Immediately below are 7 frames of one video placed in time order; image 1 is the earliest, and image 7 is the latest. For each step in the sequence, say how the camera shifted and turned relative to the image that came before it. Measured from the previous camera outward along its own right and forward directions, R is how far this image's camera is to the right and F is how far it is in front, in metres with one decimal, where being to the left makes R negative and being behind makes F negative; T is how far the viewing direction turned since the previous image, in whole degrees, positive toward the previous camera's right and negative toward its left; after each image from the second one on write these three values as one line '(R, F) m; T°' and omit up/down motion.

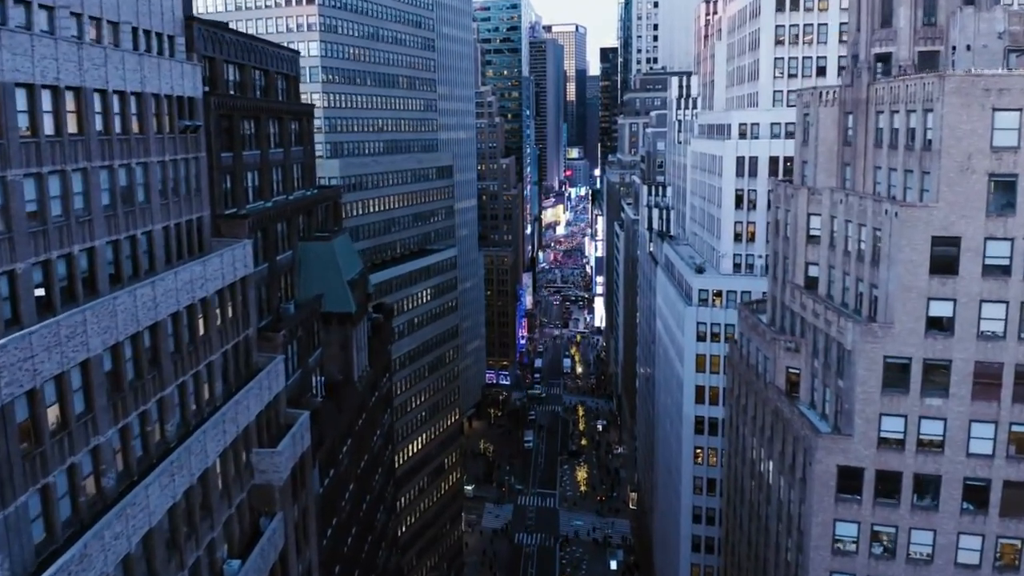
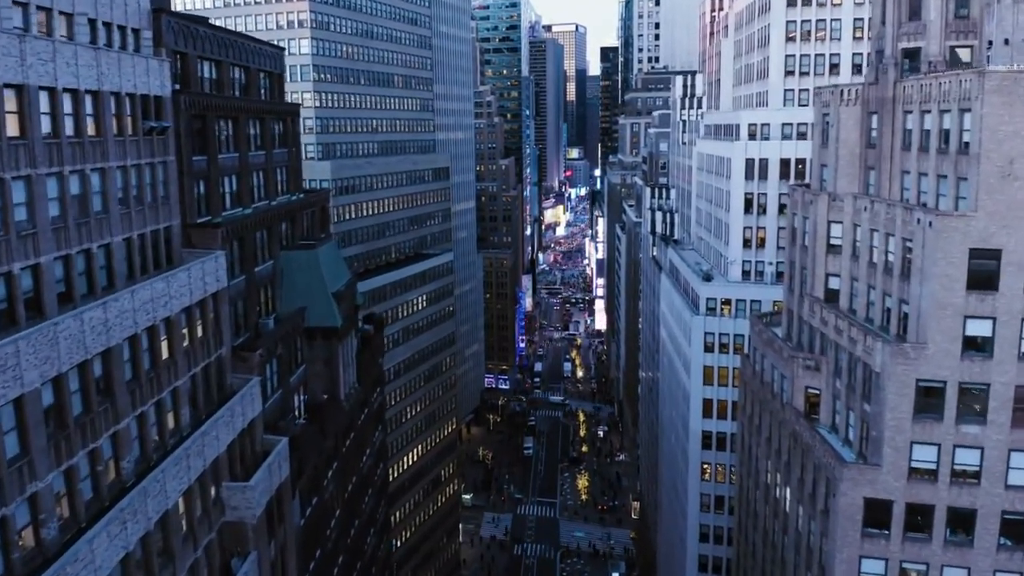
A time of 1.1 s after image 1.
(+0.2, +4.2) m; 0°
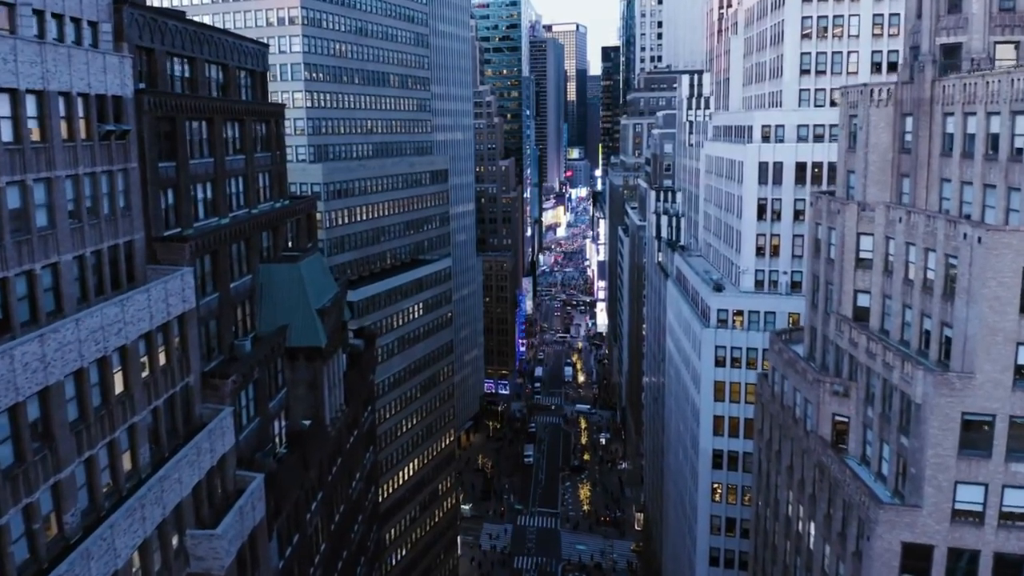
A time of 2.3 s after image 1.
(0.0, +4.6) m; 0°
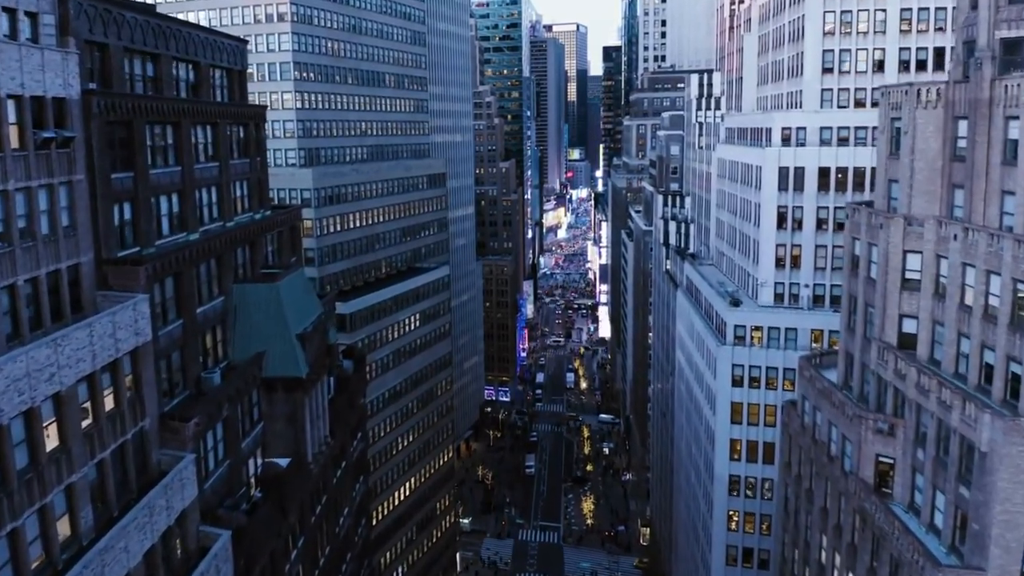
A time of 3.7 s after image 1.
(-0.1, +5.5) m; 0°
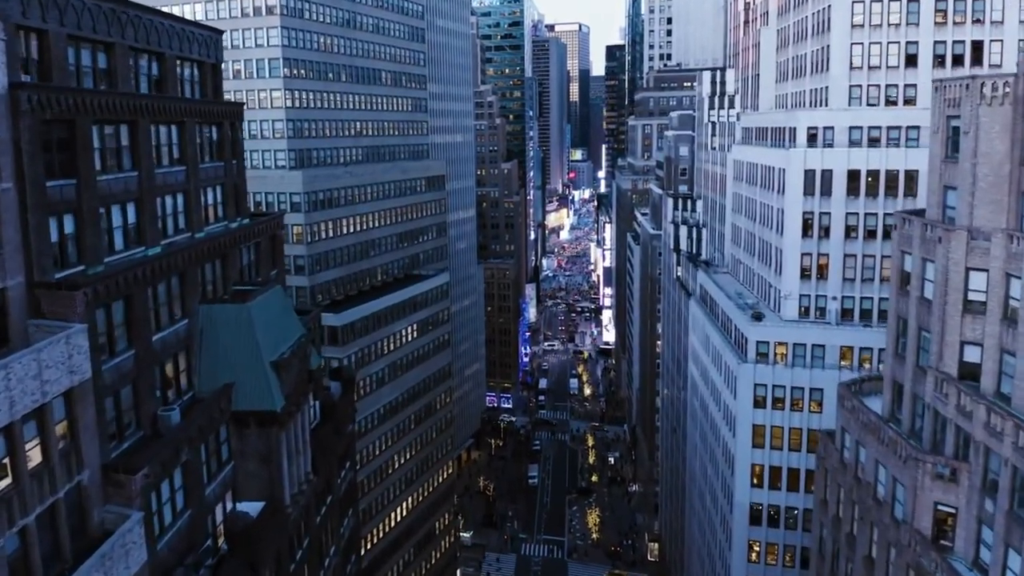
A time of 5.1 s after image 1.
(-0.1, +5.7) m; 0°
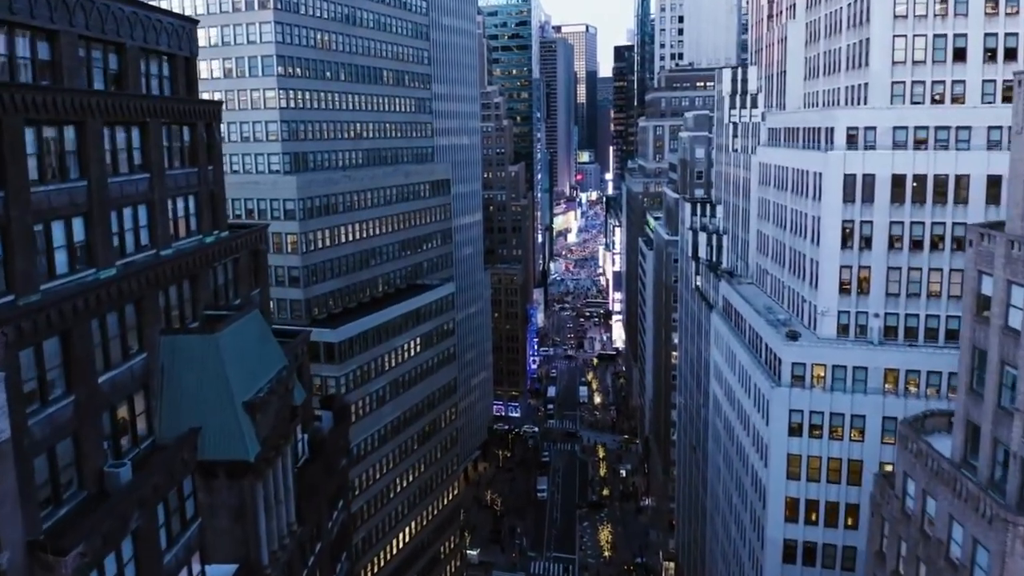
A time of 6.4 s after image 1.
(-0.3, +6.0) m; 0°
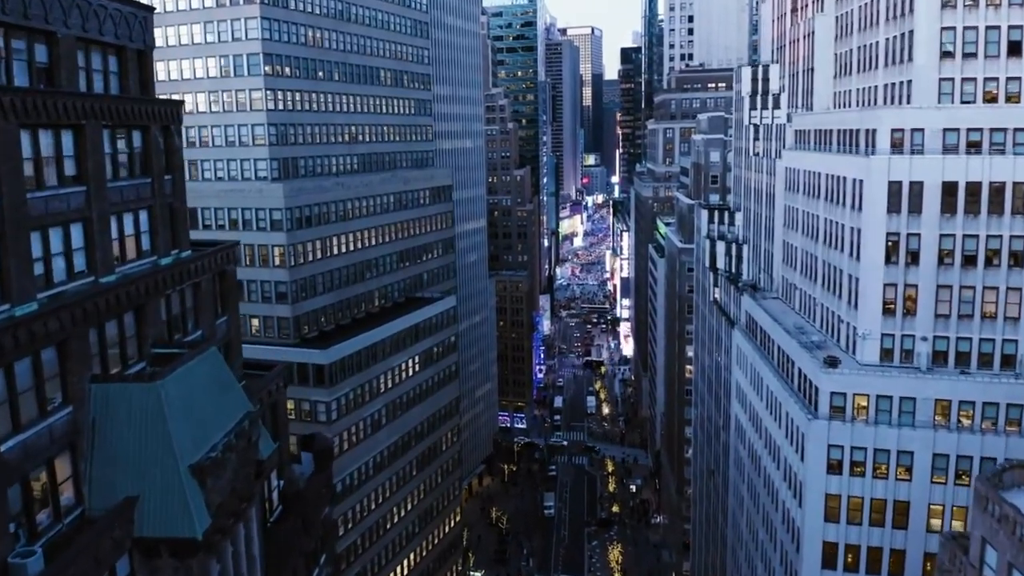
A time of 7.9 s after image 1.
(0.0, +6.3) m; 0°
